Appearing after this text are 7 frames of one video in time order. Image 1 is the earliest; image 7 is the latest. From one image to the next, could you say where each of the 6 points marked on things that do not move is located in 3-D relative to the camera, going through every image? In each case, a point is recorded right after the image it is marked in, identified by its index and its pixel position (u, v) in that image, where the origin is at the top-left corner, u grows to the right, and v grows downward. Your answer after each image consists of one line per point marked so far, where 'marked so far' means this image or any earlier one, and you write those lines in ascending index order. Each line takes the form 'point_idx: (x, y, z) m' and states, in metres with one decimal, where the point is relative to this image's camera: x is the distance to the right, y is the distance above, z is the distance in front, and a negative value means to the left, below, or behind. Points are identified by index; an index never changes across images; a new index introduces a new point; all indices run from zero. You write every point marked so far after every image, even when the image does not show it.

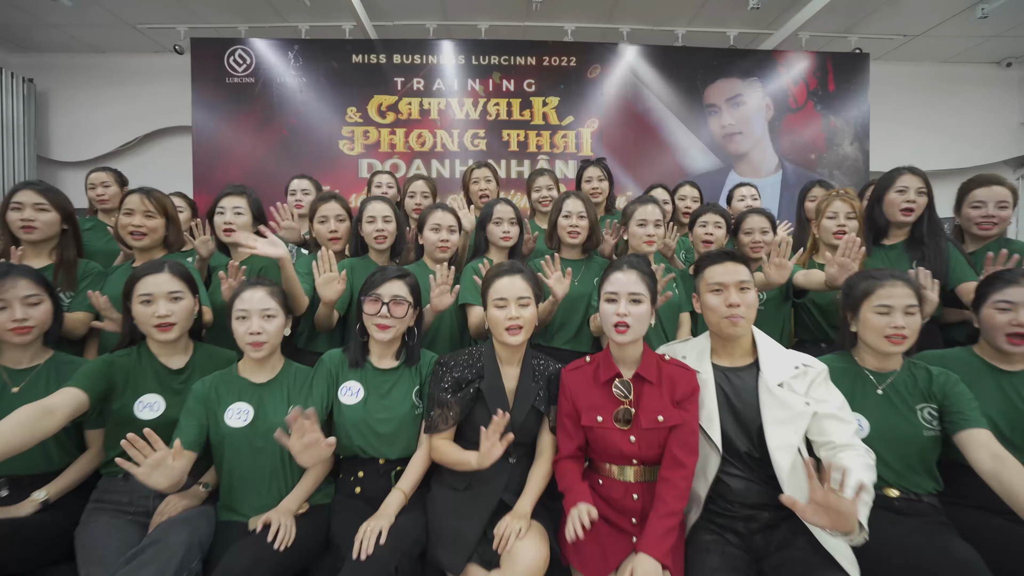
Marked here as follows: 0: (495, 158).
0: (-0.1, +0.8, +3.2) m
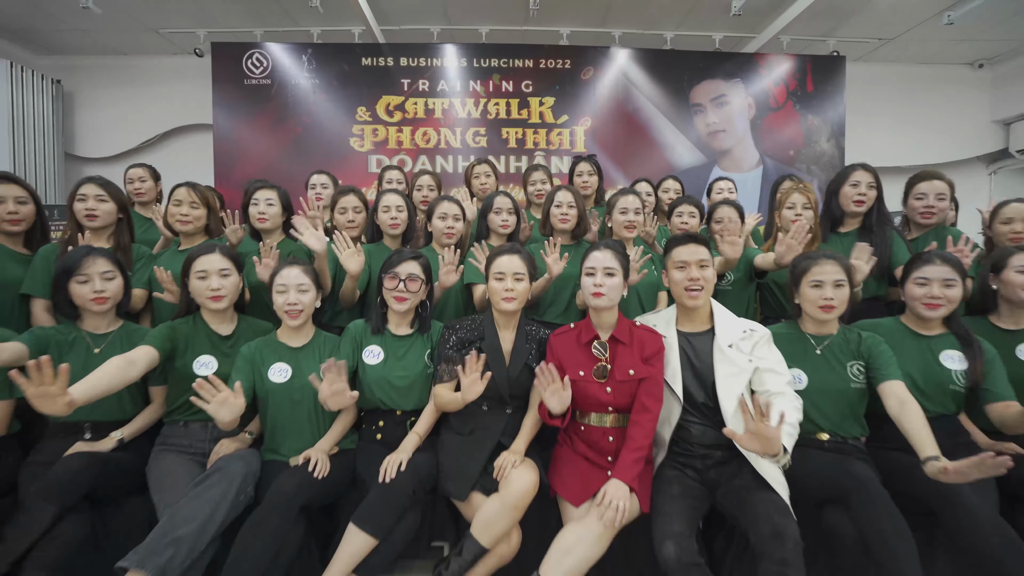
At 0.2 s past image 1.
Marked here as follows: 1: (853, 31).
0: (-0.1, +0.9, +3.4) m
1: (+2.3, +1.7, +3.5) m
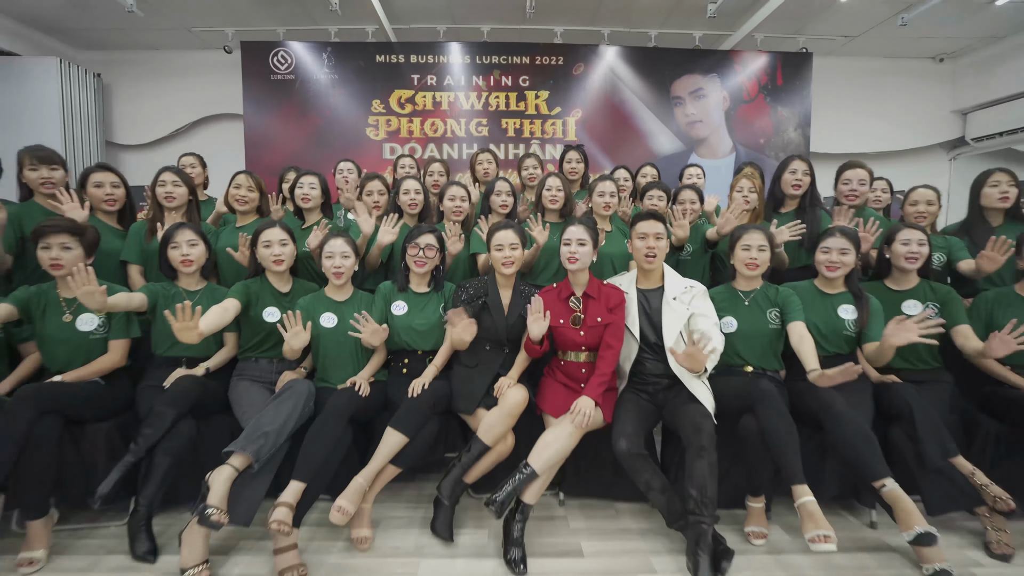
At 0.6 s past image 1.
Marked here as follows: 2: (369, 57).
0: (-0.1, +1.1, +3.8) m
1: (+2.3, +1.9, +3.9) m
2: (-1.0, +1.7, +3.7) m
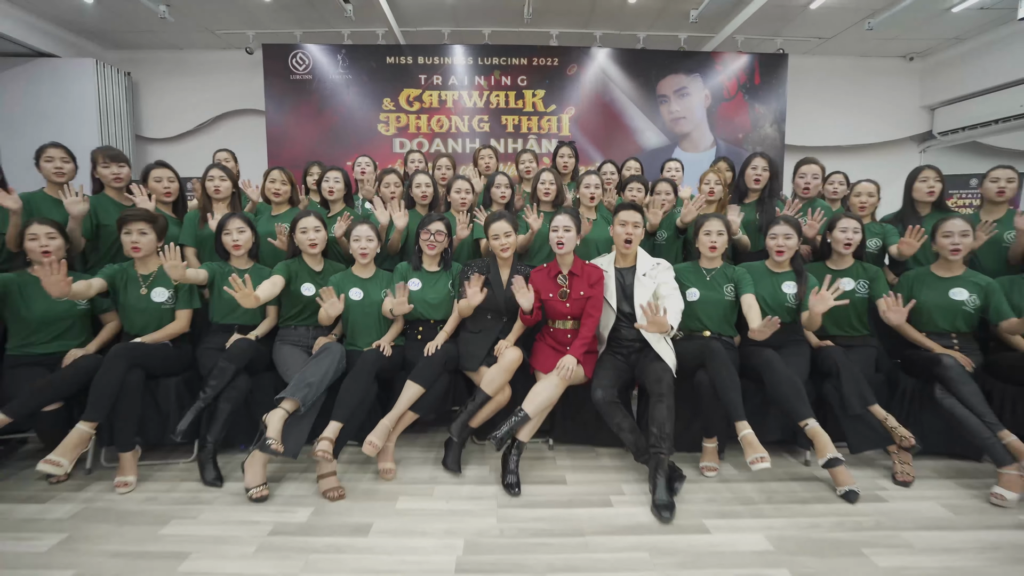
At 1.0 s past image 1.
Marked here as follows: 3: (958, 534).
0: (-0.1, +1.2, +4.2) m
1: (+2.3, +2.1, +4.2) m
2: (-1.0, +1.8, +4.0) m
3: (+1.5, -0.8, +1.7) m
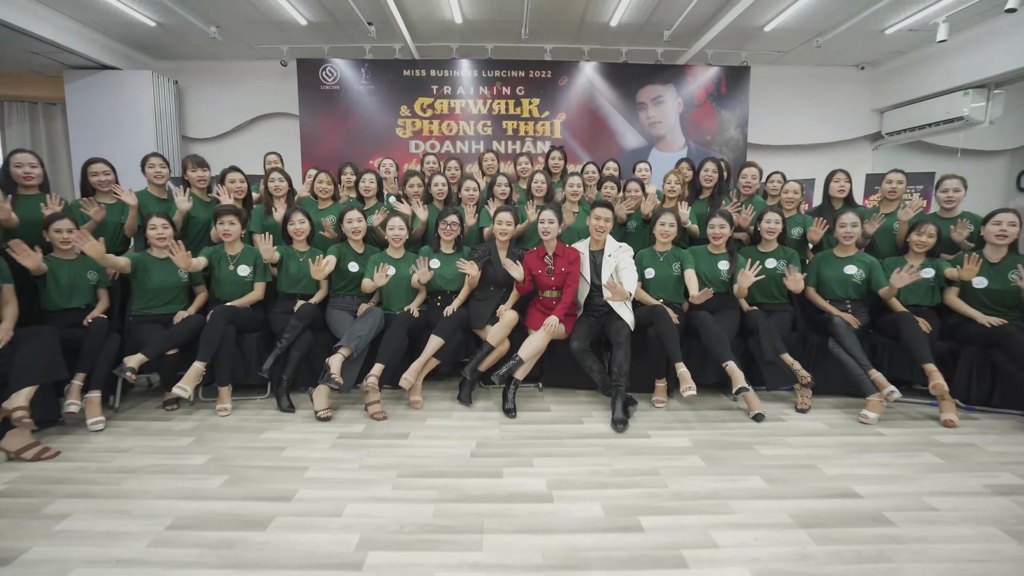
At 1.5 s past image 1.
0: (-0.1, +1.4, +4.8) m
1: (+2.3, +2.2, +4.8) m
2: (-1.0, +2.0, +4.6) m
3: (+1.4, -0.7, +2.4) m
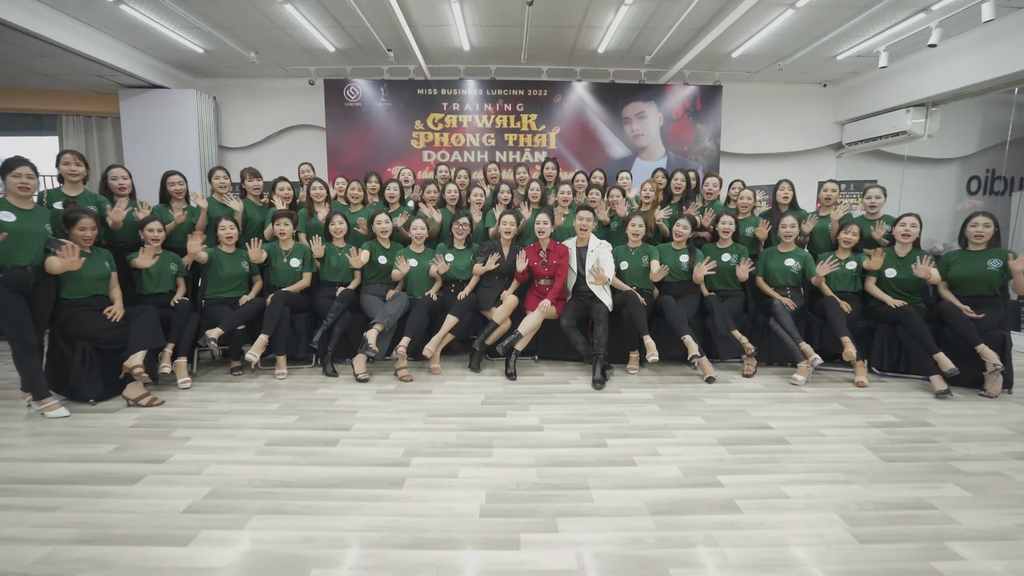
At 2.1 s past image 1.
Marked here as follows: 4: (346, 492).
0: (-0.1, +1.5, +5.5) m
1: (+2.3, +2.3, +5.4) m
2: (-1.0, +2.0, +5.3) m
3: (+1.5, -0.6, +3.0) m
4: (-0.6, -0.8, +1.9) m
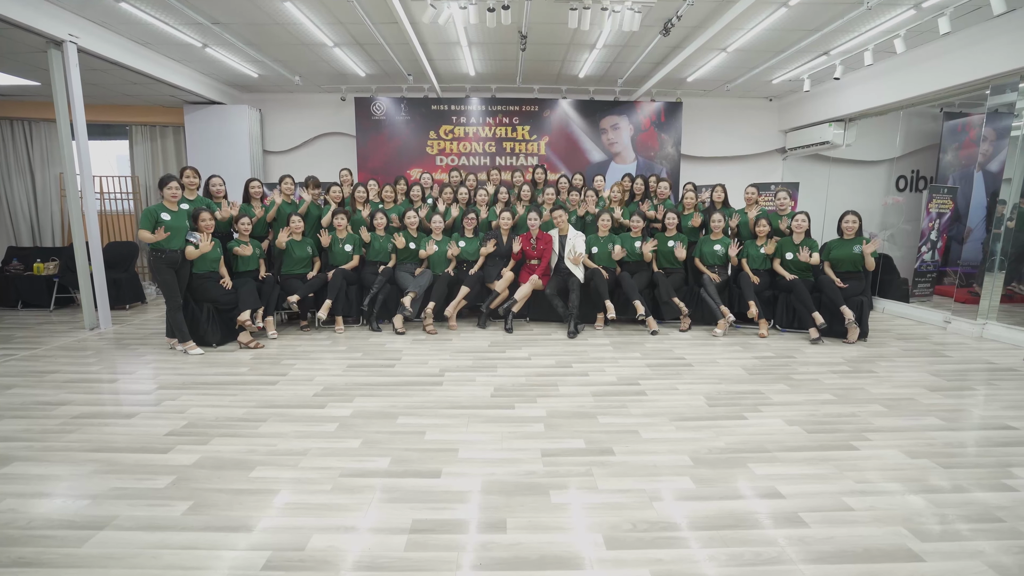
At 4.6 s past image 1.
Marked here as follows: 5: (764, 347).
0: (-0.2, +1.7, +6.6) m
1: (+2.3, +2.6, +6.6) m
2: (-1.1, +2.3, +6.4) m
3: (+1.4, -0.4, +4.2) m
4: (-0.6, -0.6, +3.1) m
5: (+2.0, -0.5, +4.0) m
